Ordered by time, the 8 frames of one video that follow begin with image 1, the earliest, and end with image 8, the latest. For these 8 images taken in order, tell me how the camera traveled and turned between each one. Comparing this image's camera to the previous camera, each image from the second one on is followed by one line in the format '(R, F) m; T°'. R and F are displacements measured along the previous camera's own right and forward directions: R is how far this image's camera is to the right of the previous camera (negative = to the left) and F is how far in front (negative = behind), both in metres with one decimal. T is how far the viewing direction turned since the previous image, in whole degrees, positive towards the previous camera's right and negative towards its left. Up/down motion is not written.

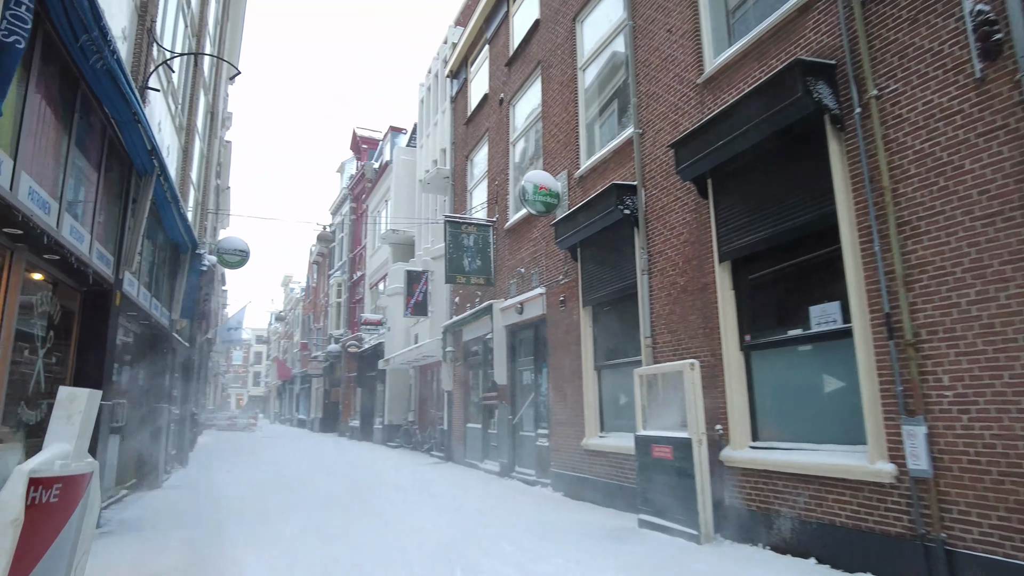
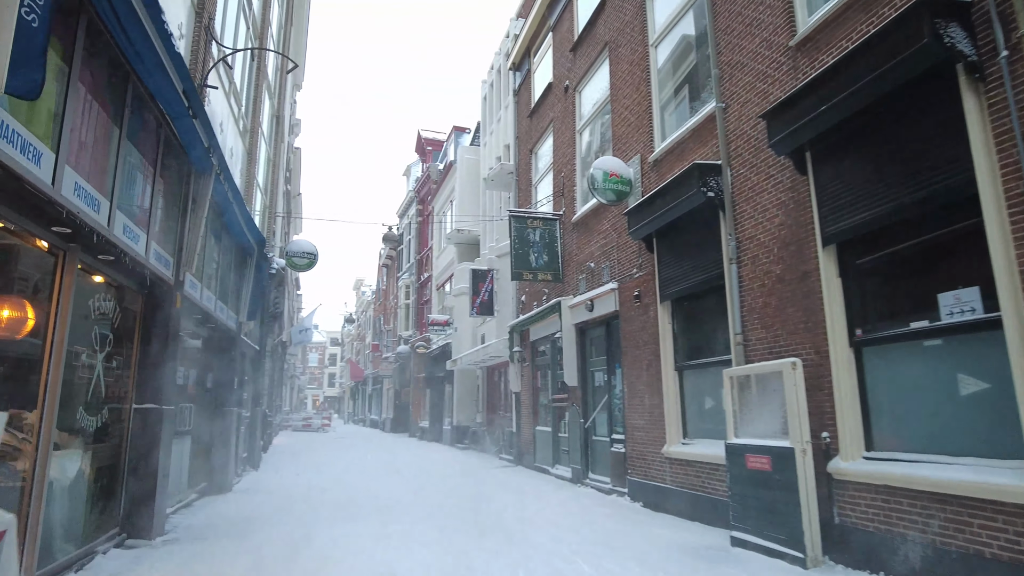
(-0.1, +0.5) m; -6°
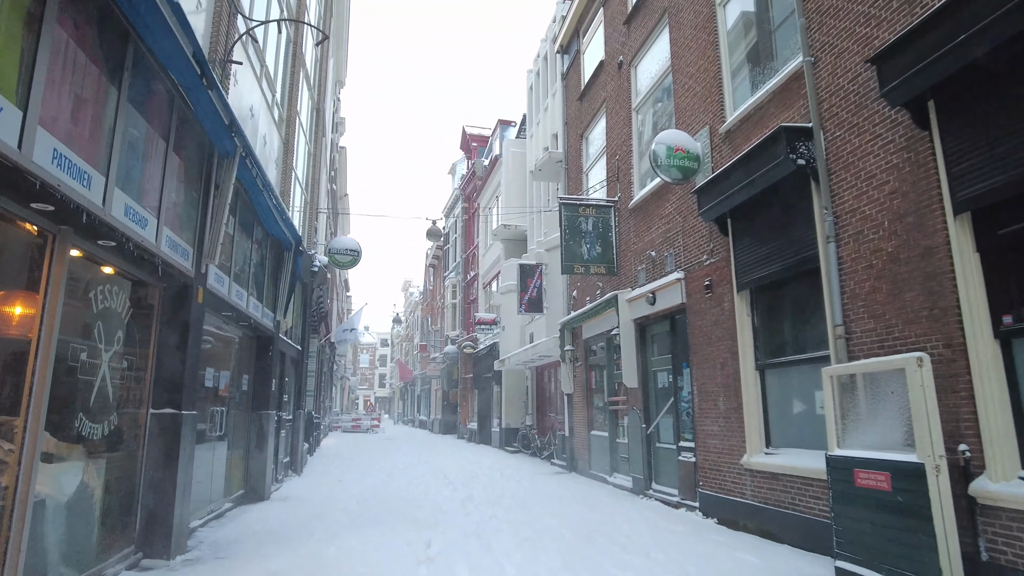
(-0.1, +0.8) m; -4°
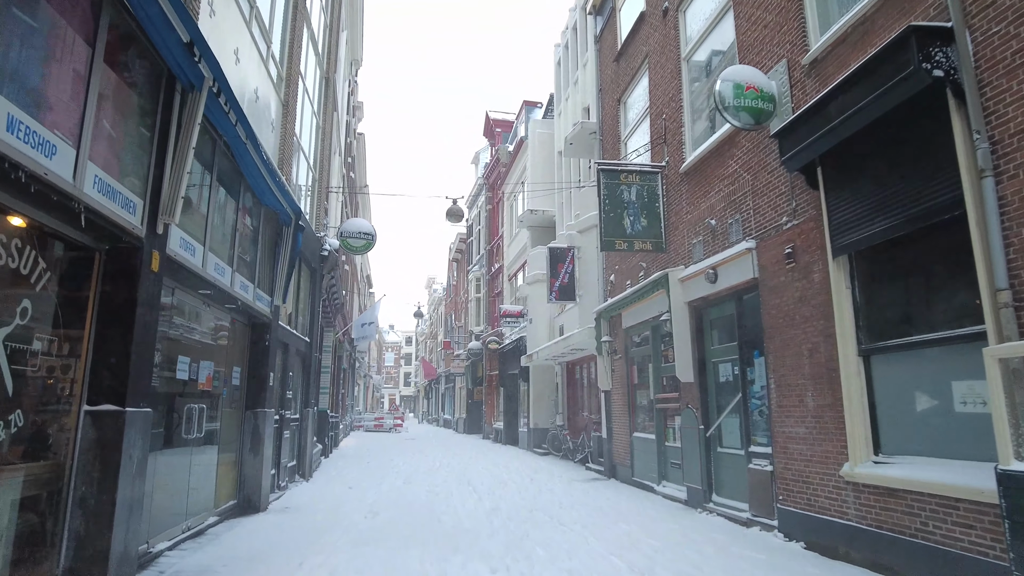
(-0.1, +1.3) m; -2°
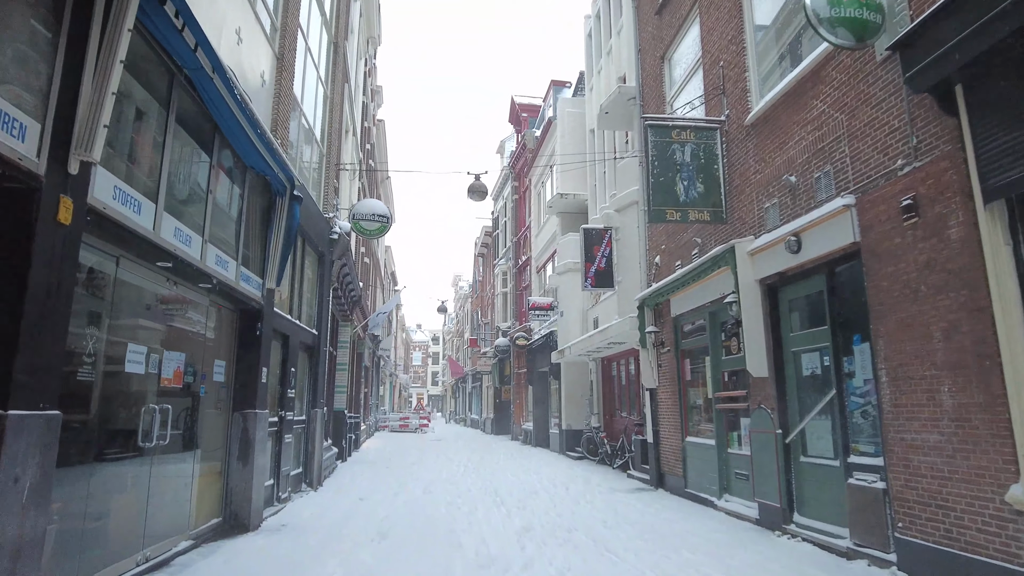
(-0.1, +1.3) m; -2°
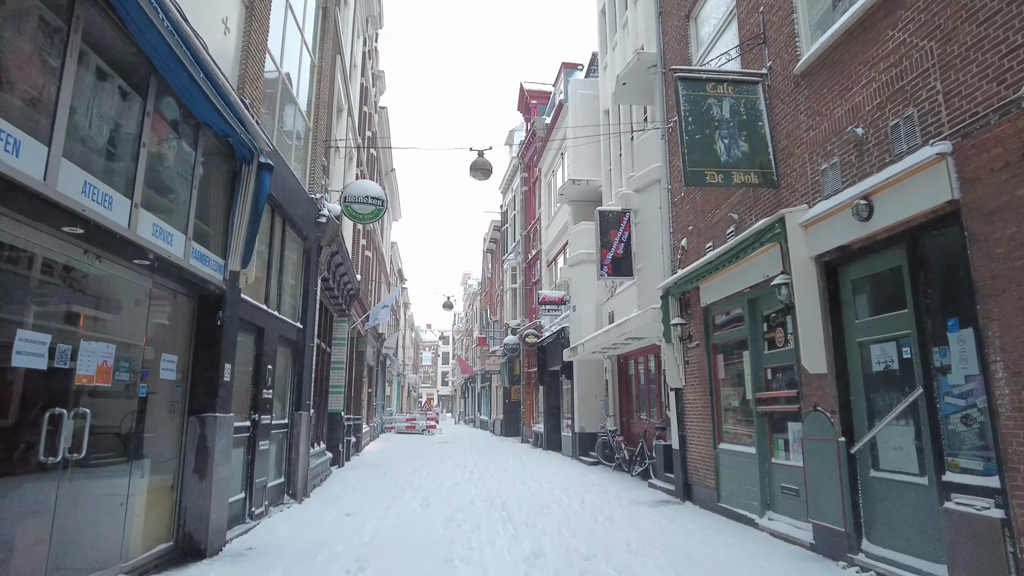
(0.0, +1.1) m; -1°
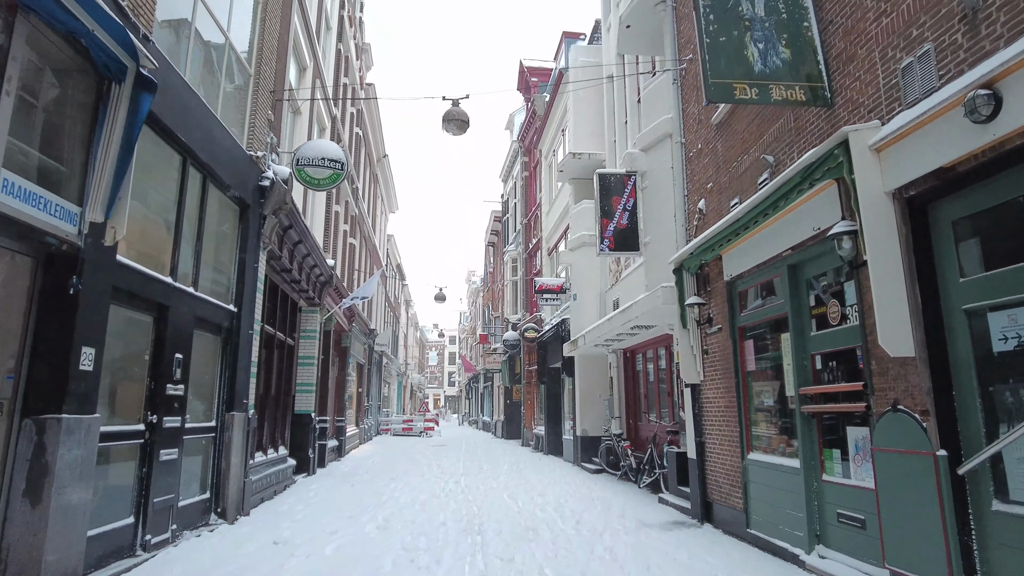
(+0.4, +1.7) m; -1°
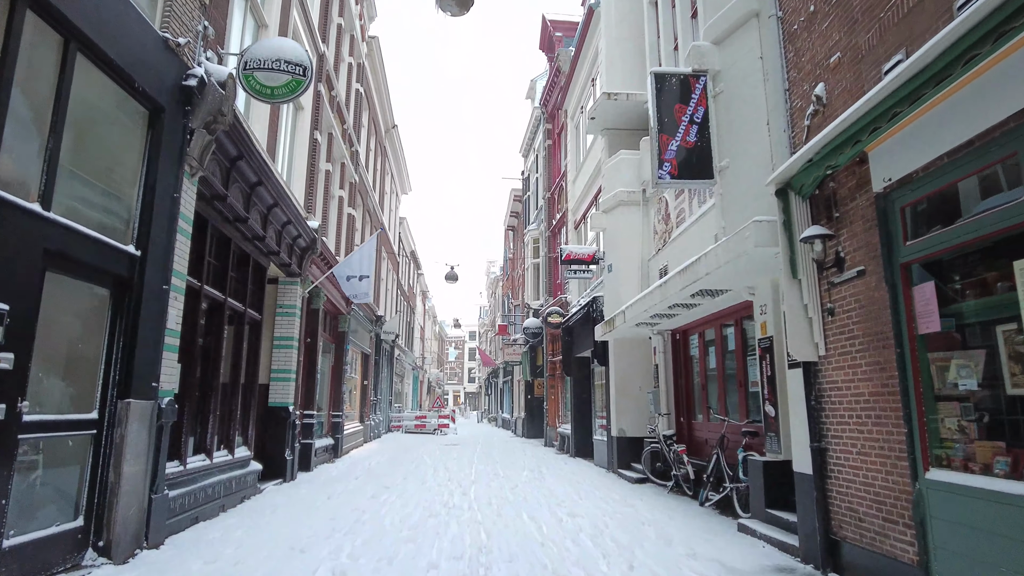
(0.0, +2.5) m; -2°
